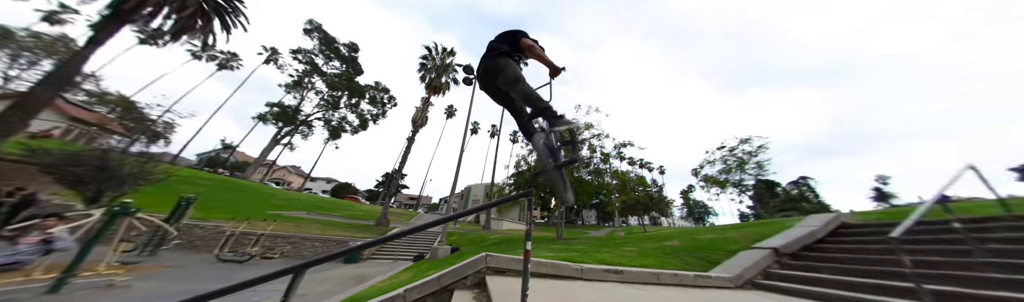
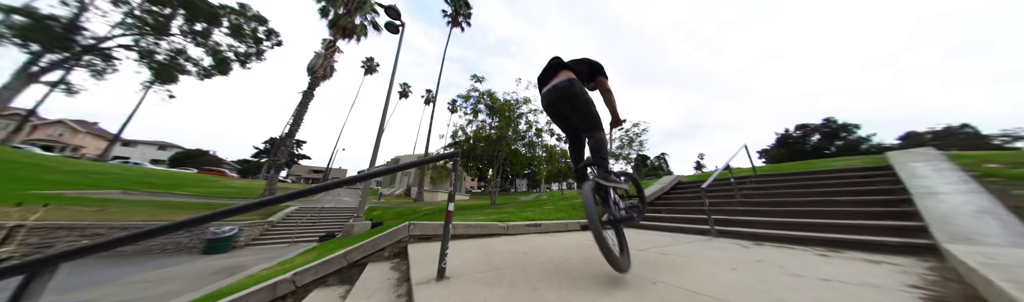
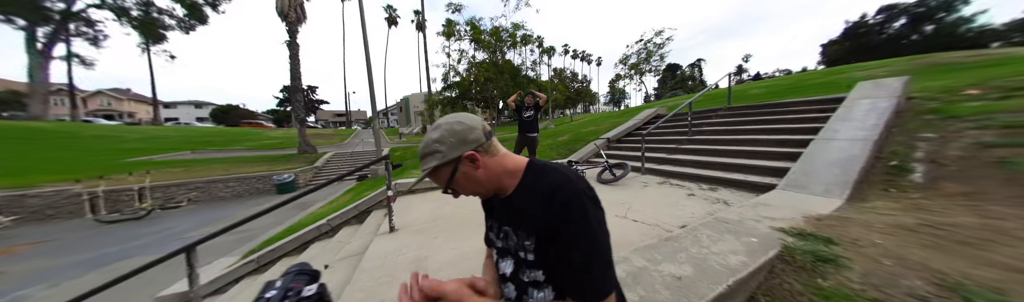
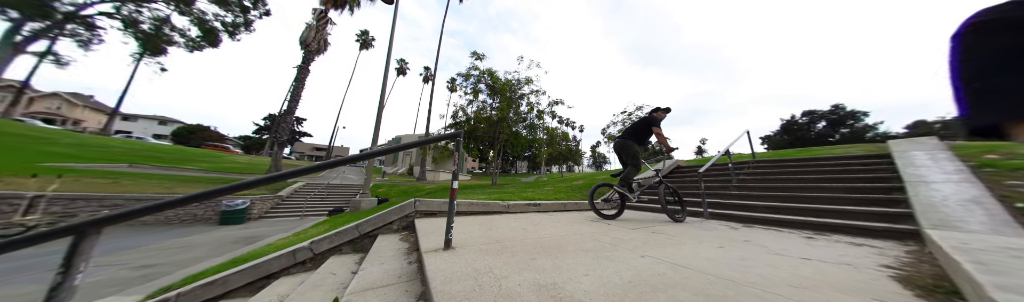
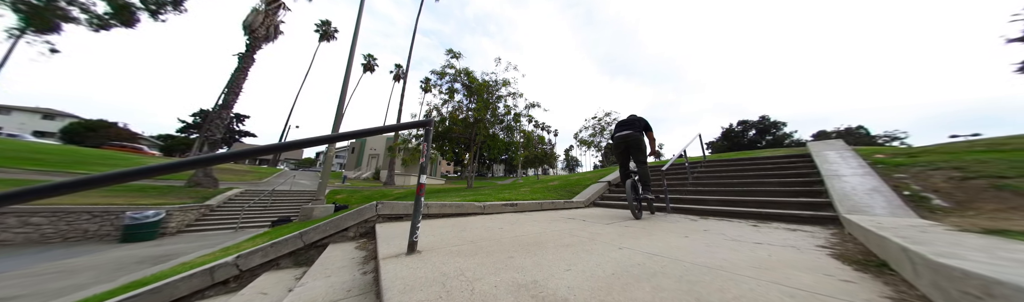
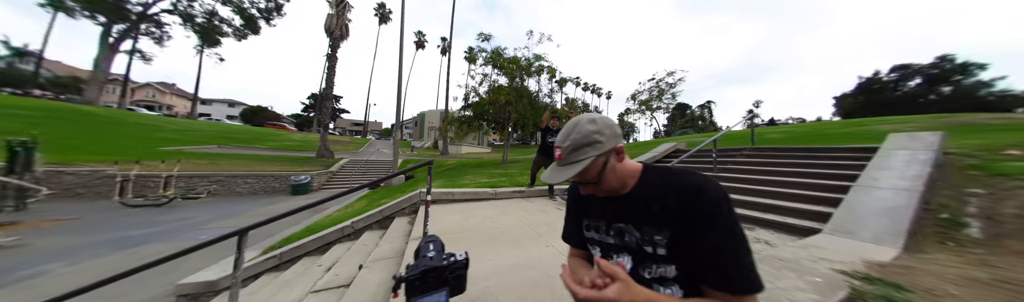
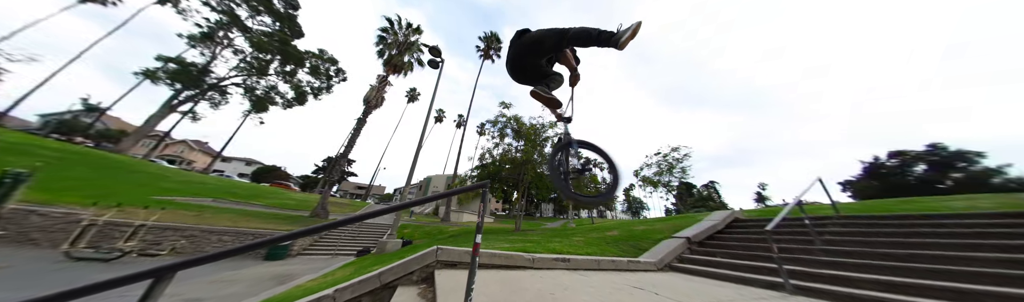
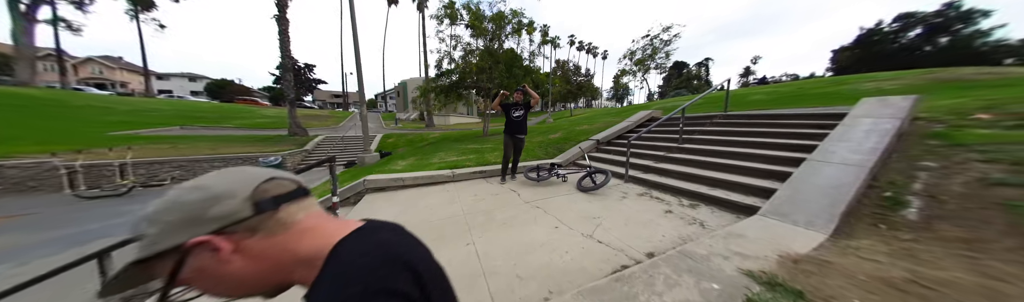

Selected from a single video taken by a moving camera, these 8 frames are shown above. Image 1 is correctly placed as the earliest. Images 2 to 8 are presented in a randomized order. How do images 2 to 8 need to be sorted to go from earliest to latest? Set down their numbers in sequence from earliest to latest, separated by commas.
7, 2, 5, 4, 6, 3, 8
